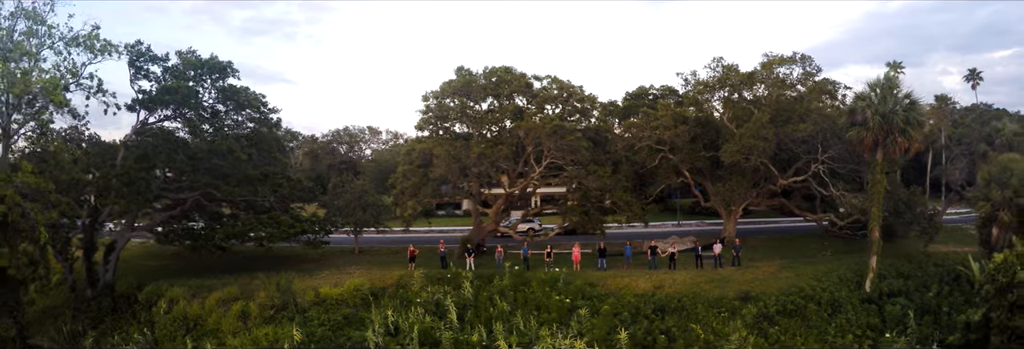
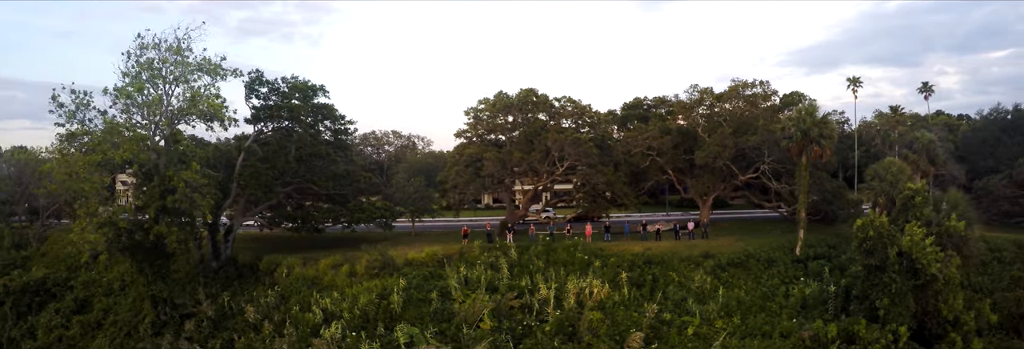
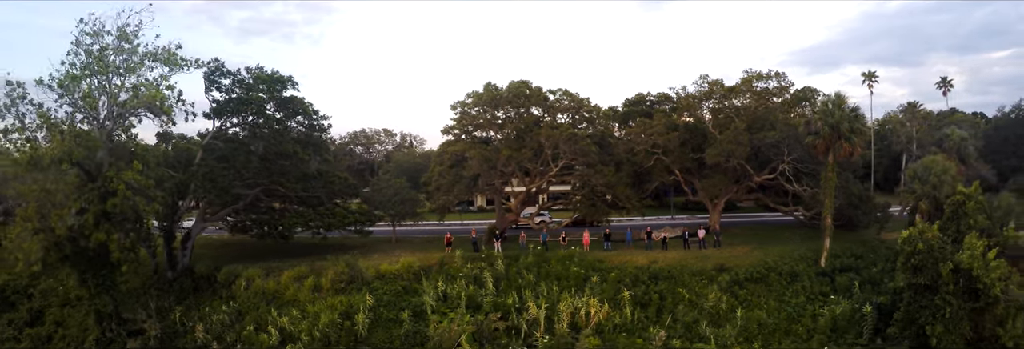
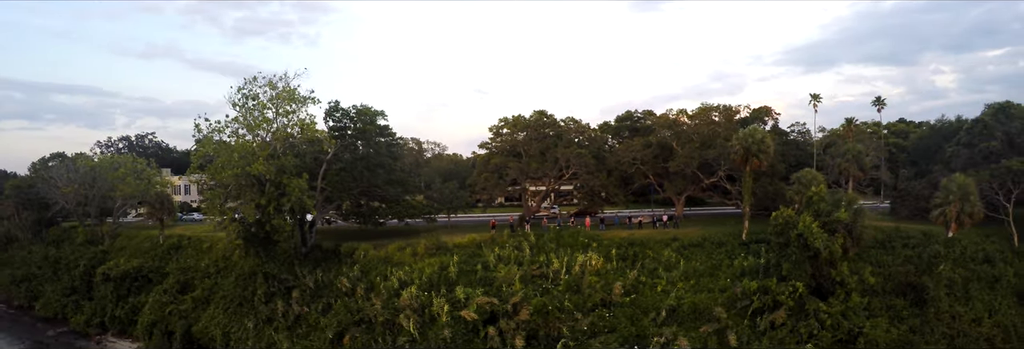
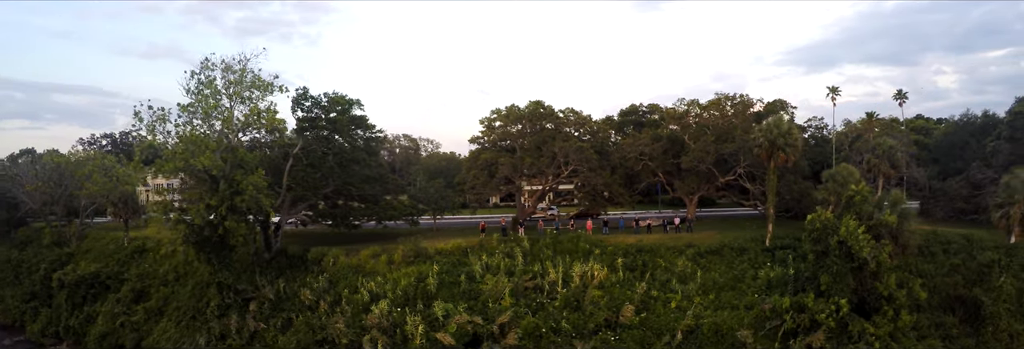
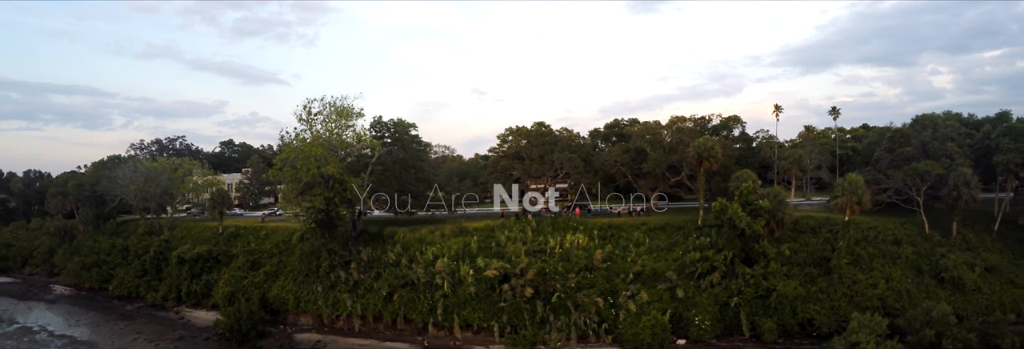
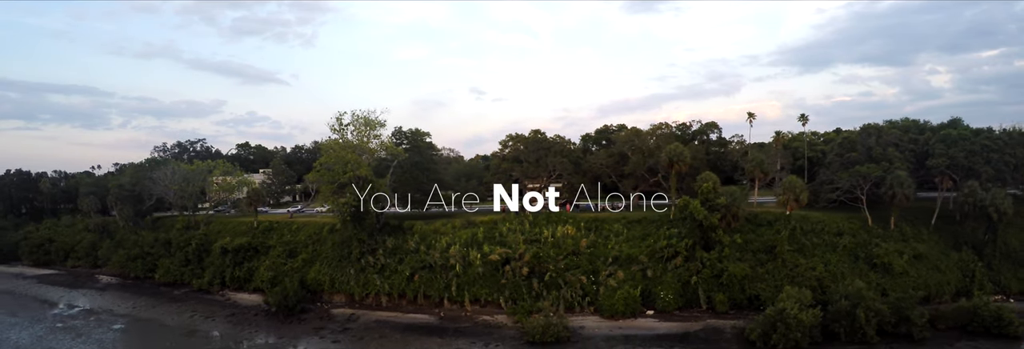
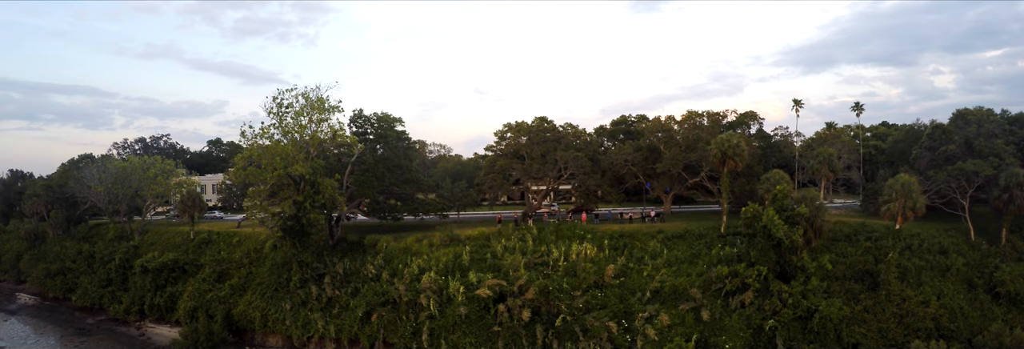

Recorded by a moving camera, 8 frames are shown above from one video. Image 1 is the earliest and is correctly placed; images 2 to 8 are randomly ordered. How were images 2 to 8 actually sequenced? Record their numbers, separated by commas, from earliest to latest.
3, 2, 5, 4, 8, 6, 7
